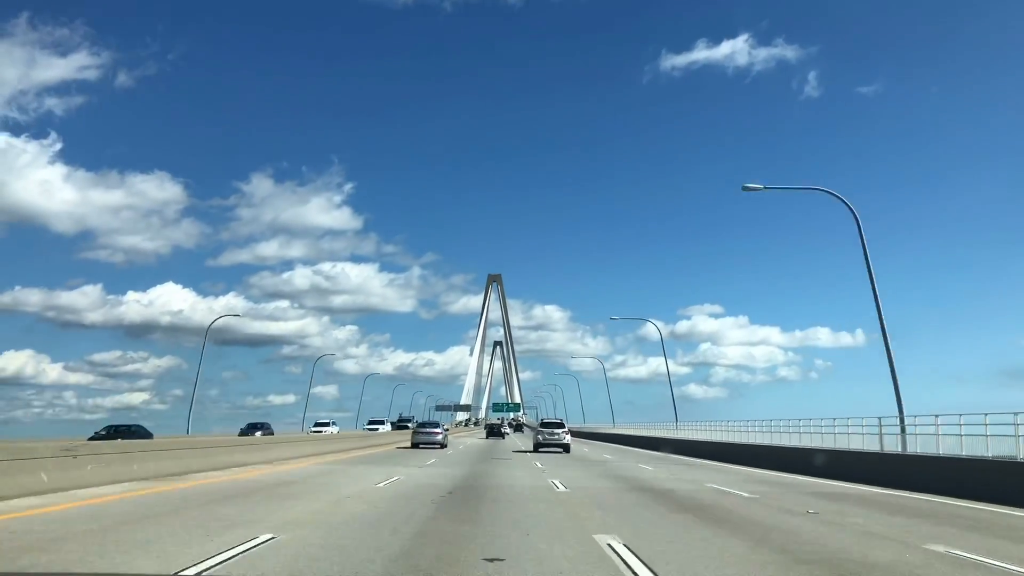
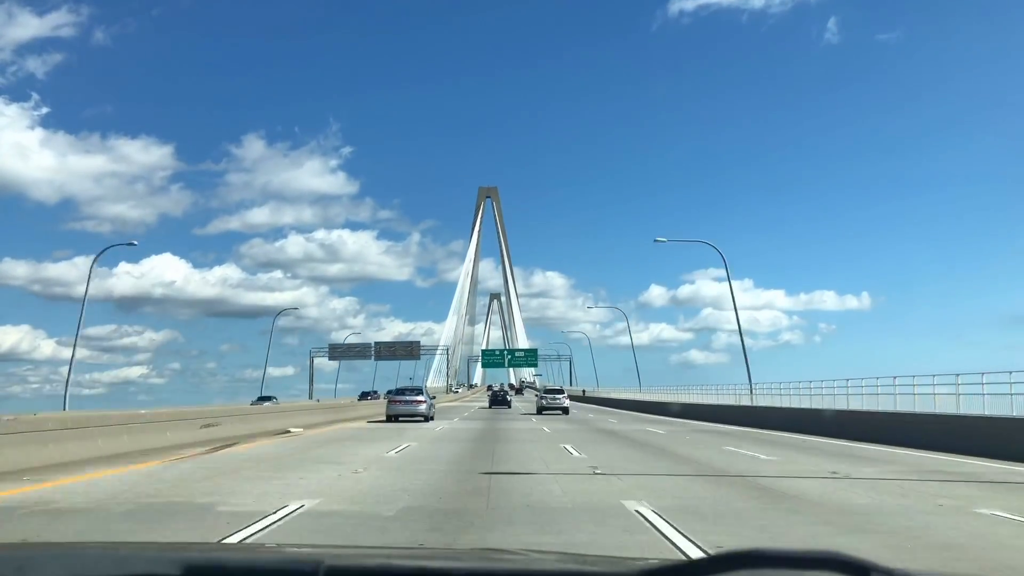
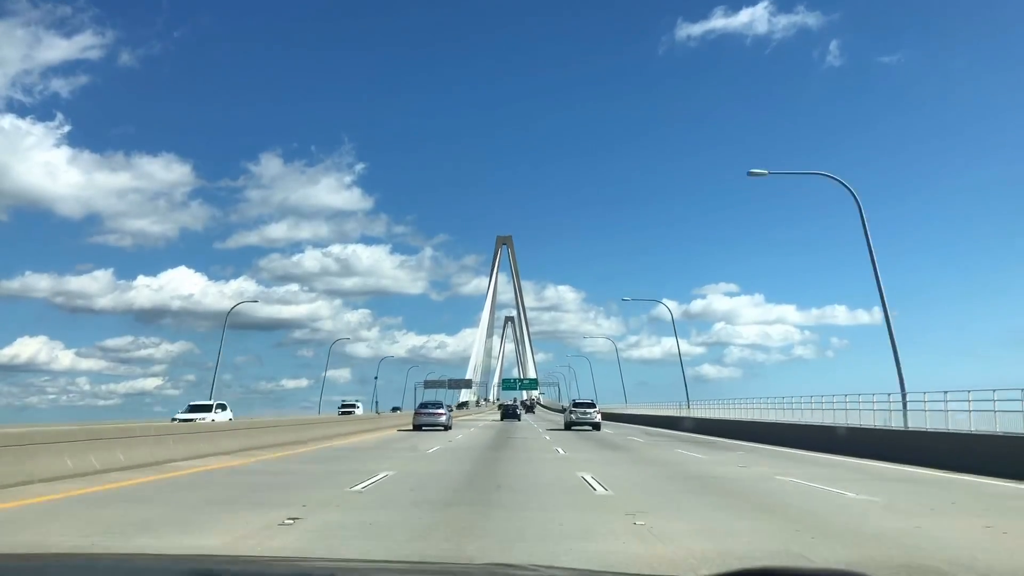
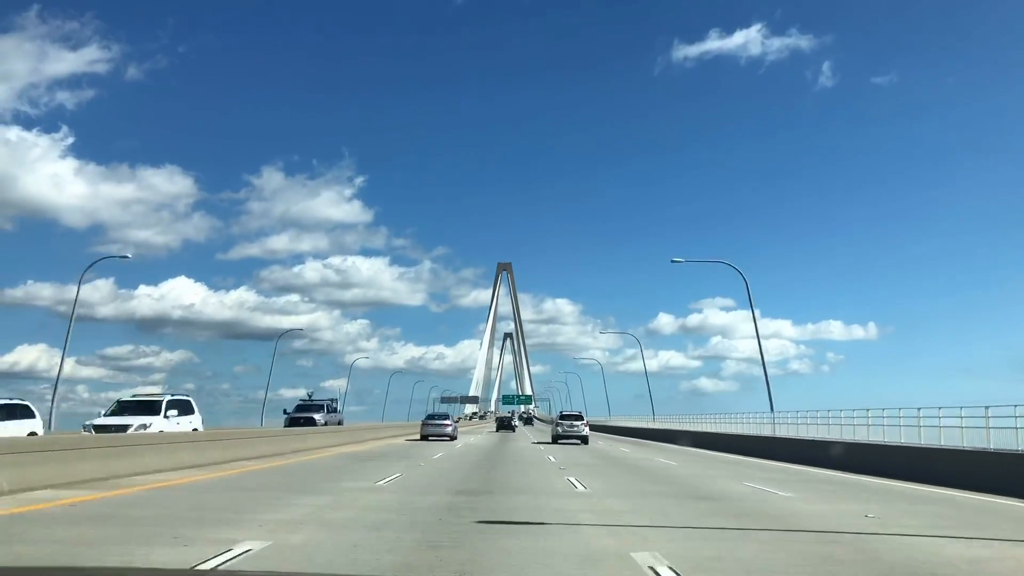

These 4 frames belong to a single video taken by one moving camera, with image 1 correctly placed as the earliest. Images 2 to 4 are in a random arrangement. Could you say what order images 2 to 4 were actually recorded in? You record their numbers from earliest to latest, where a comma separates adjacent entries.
4, 3, 2
